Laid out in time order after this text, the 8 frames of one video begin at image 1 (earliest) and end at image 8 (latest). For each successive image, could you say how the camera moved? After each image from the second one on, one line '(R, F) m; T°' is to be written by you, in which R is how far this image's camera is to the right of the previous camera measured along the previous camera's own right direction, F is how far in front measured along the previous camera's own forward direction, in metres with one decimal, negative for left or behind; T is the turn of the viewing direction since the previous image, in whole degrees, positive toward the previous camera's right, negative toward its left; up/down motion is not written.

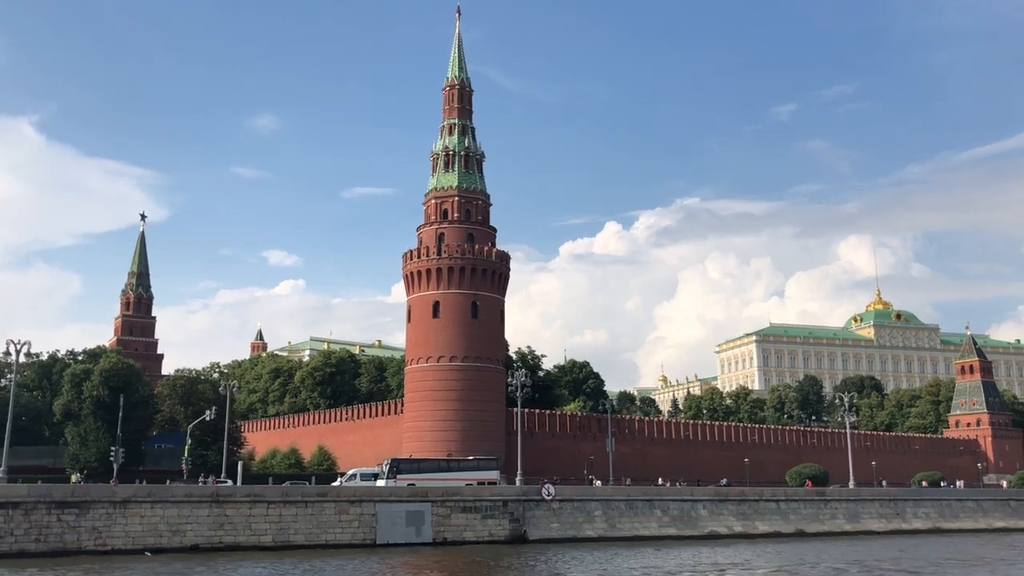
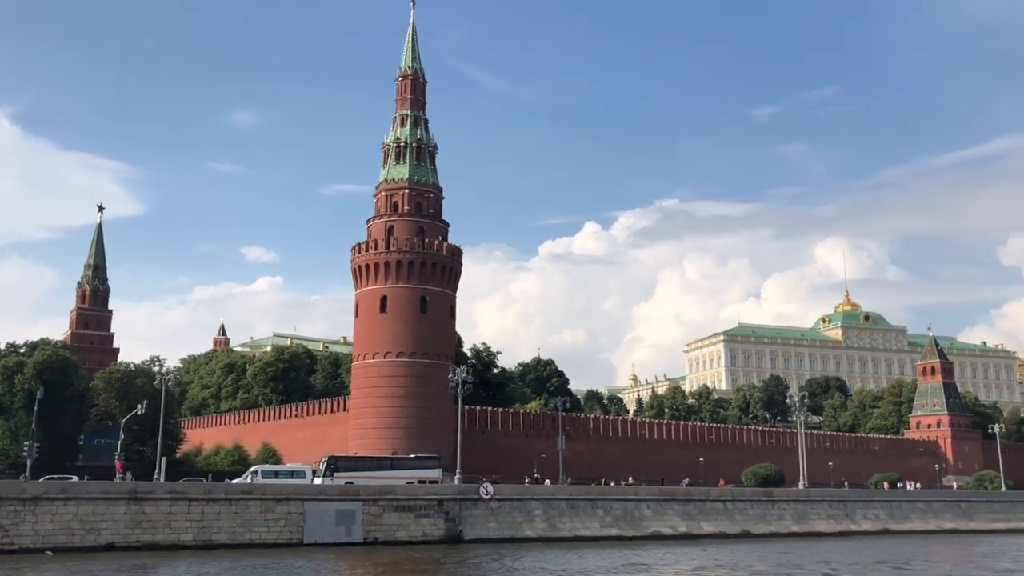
(+1.1, +0.6) m; +1°
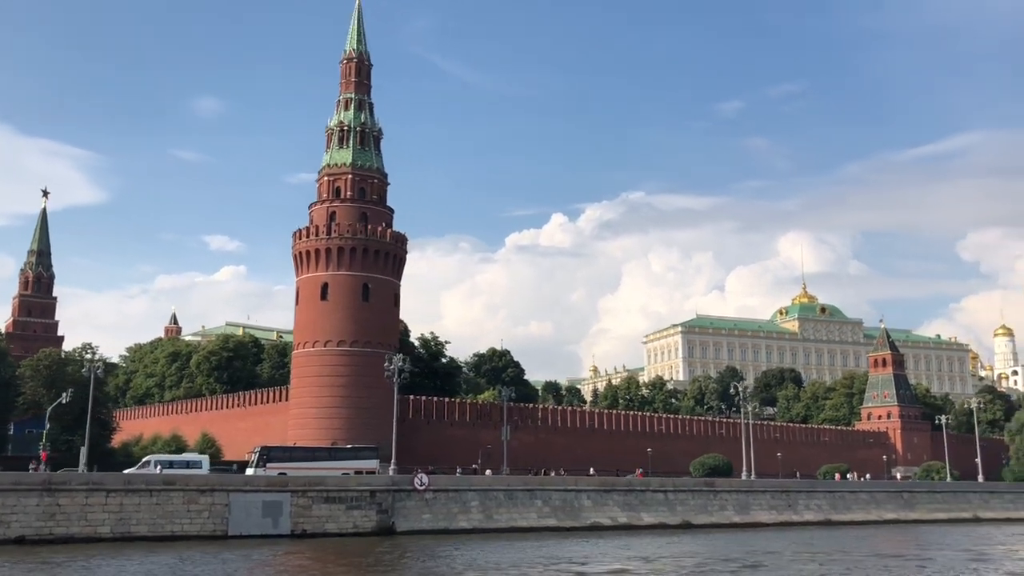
(+0.8, +0.5) m; +2°
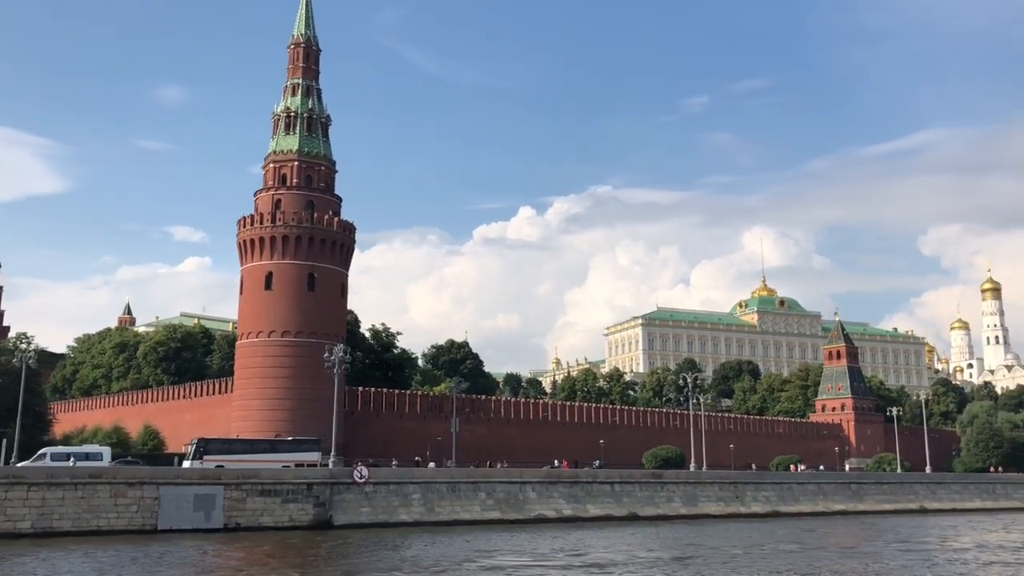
(+0.7, +0.4) m; +2°
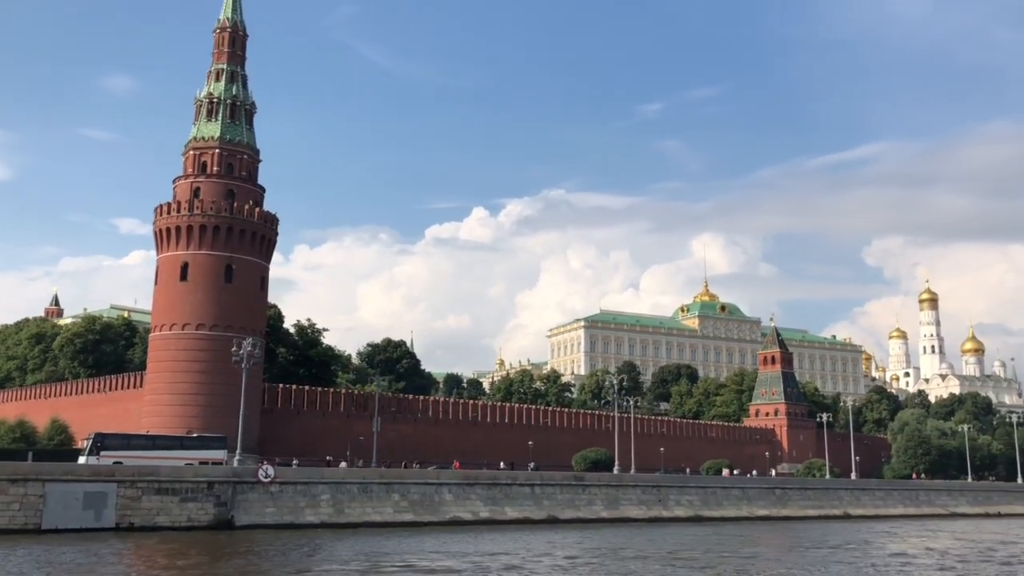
(+0.9, +0.7) m; +3°
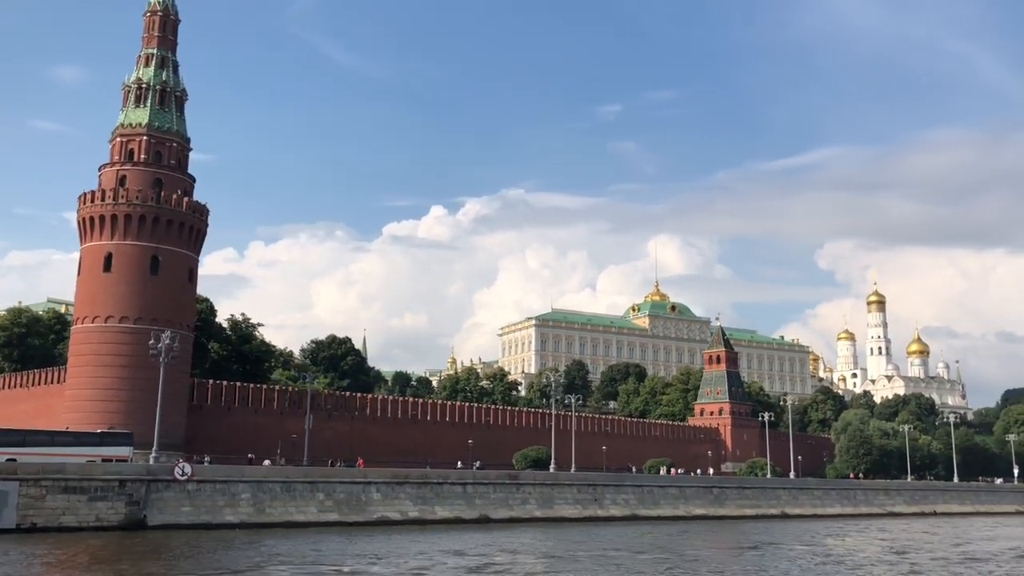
(+0.7, +0.6) m; +3°
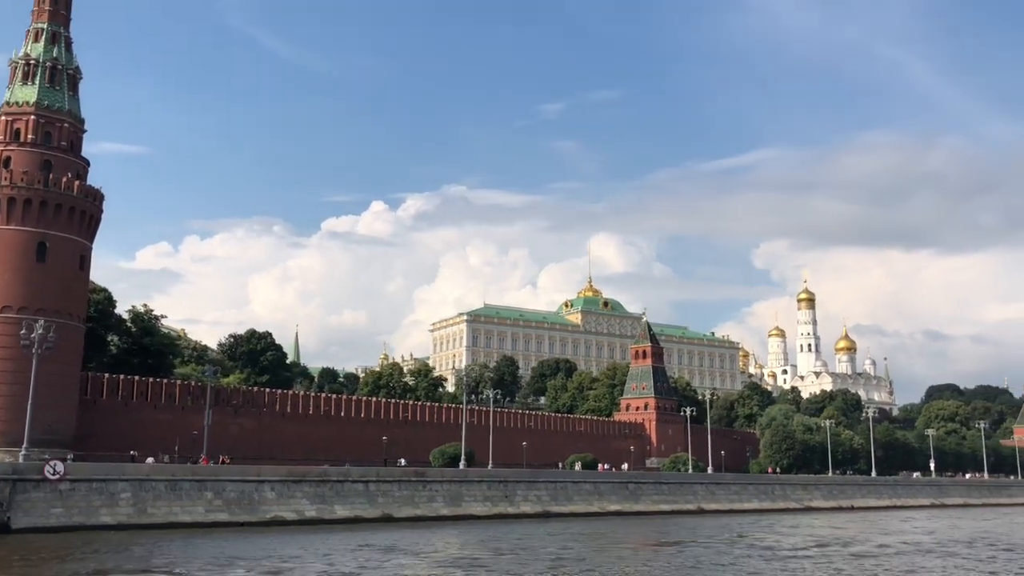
(+1.0, +0.9) m; +4°
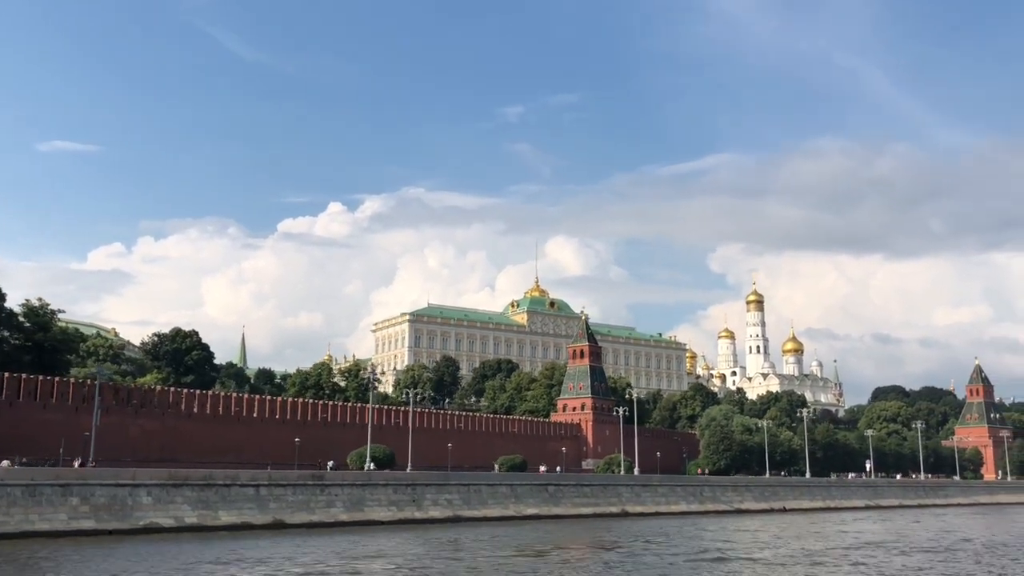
(+1.5, +1.5) m; +3°
